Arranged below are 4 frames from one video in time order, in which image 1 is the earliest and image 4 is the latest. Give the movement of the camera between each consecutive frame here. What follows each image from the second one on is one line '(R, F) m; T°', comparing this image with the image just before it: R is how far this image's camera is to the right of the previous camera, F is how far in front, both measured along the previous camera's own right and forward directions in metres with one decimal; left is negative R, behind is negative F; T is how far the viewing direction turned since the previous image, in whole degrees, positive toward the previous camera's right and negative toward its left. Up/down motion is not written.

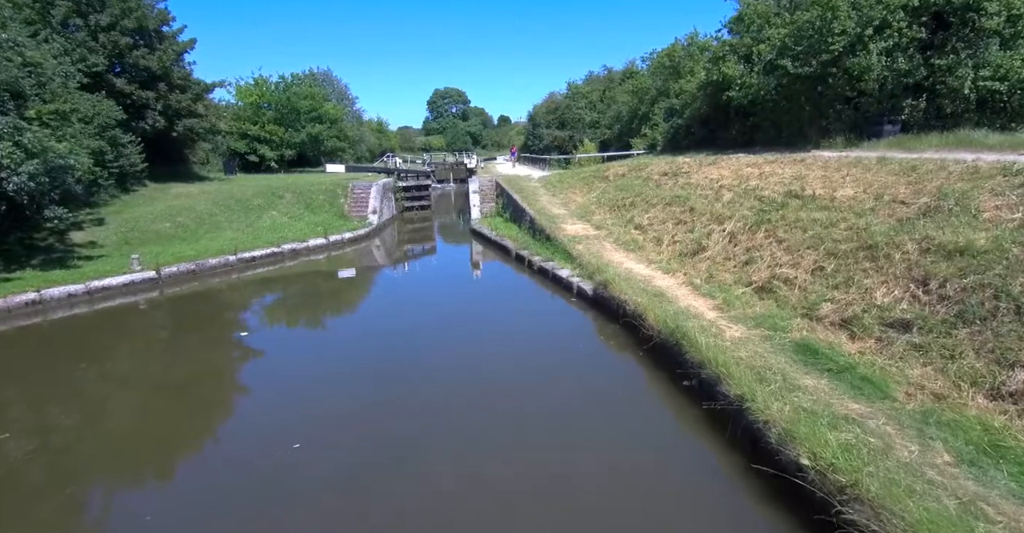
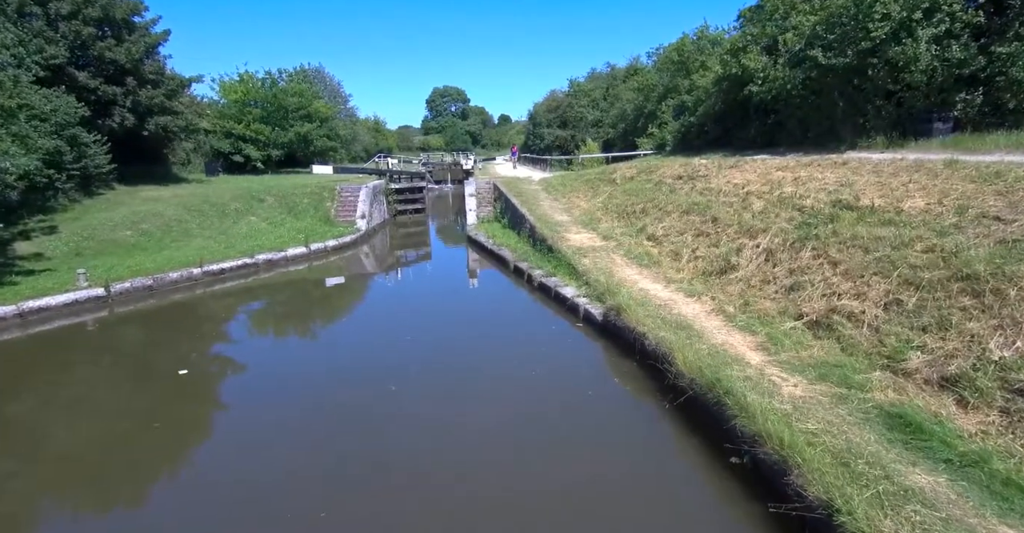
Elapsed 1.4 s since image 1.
(+0.1, +1.4) m; 0°
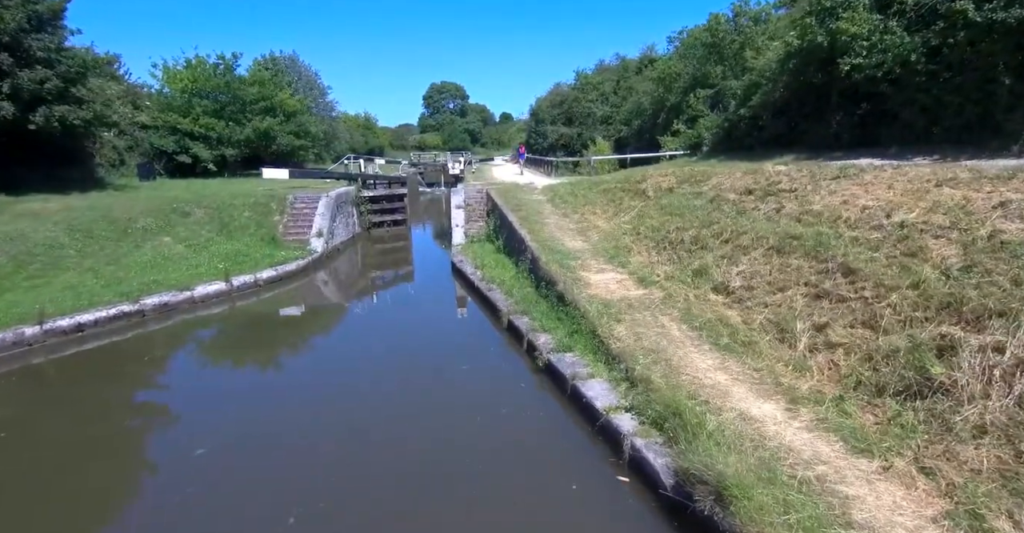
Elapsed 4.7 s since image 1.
(+0.1, +3.9) m; 0°
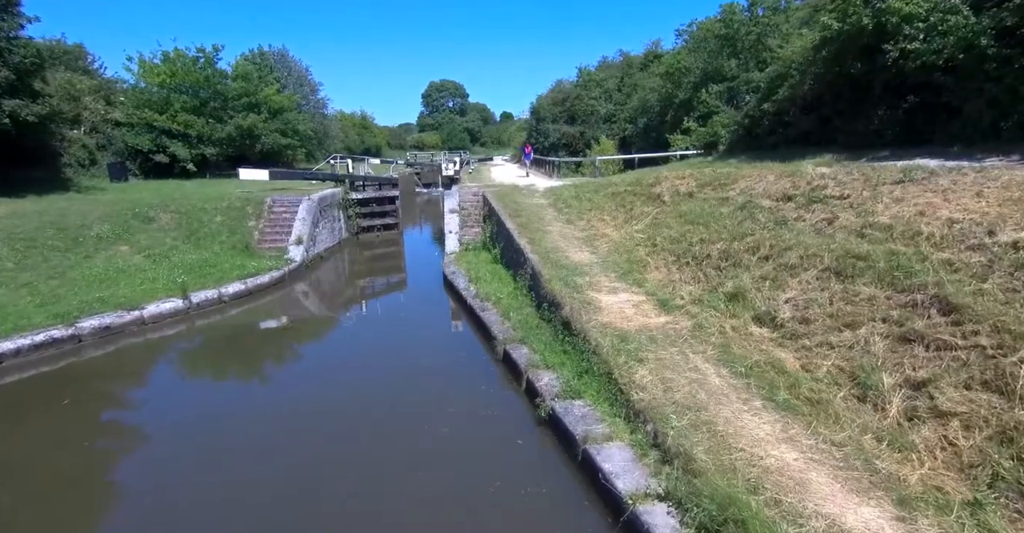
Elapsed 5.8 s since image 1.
(0.0, +1.3) m; 0°
